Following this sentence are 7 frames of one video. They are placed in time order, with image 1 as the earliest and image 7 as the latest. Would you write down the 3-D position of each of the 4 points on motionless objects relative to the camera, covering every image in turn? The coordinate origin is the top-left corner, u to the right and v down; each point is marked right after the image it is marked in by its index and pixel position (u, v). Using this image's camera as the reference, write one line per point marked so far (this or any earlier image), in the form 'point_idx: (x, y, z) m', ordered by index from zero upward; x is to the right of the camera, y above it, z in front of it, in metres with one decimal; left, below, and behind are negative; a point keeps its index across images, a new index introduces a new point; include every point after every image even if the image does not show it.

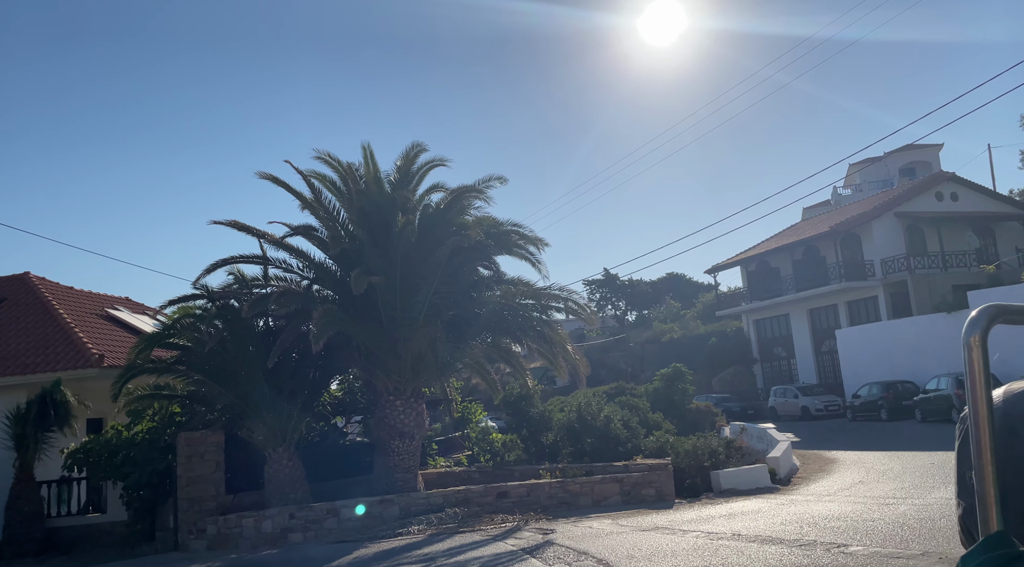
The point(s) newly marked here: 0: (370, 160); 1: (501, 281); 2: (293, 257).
0: (-2.6, +2.2, +14.1) m
1: (-0.3, +0.1, +14.9) m
2: (-3.8, +0.5, +13.5) m
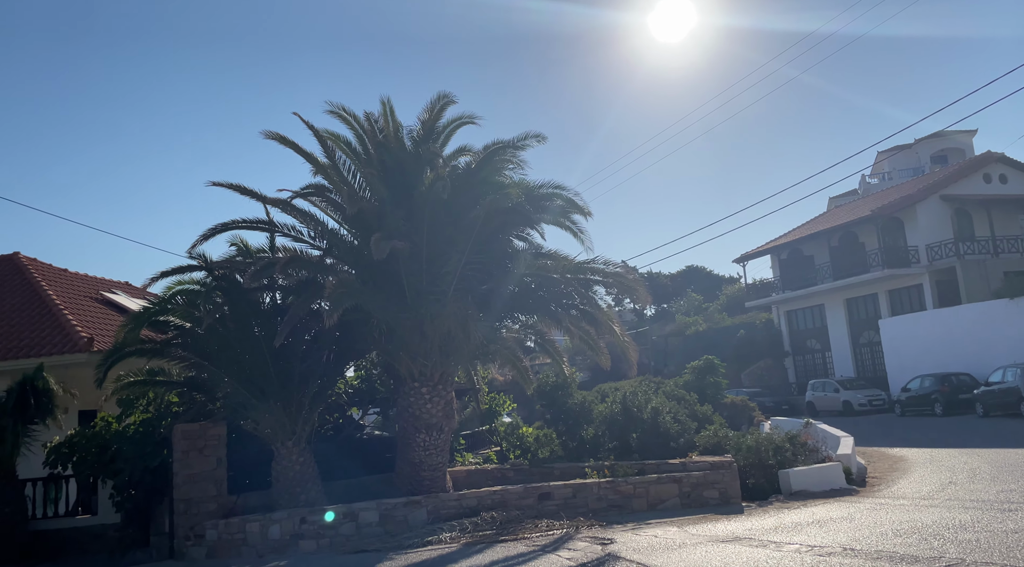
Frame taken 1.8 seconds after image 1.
0: (-1.9, +2.7, +12.4) m
1: (+0.4, +0.5, +13.1) m
2: (-3.1, +0.9, +11.8) m
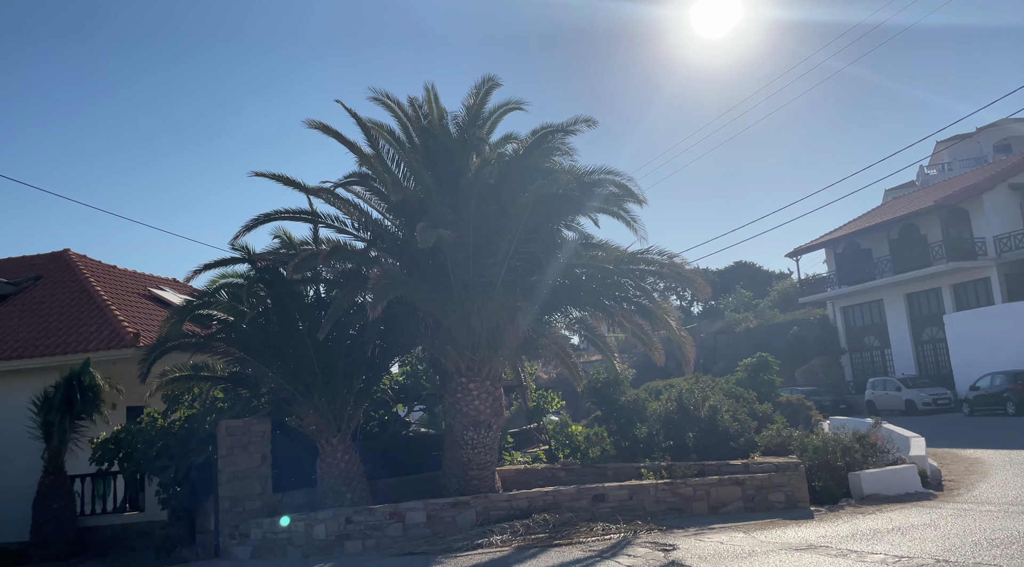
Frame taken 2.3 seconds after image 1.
0: (-1.2, +2.8, +11.9) m
1: (+1.2, +0.7, +12.5) m
2: (-2.4, +1.0, +11.4) m
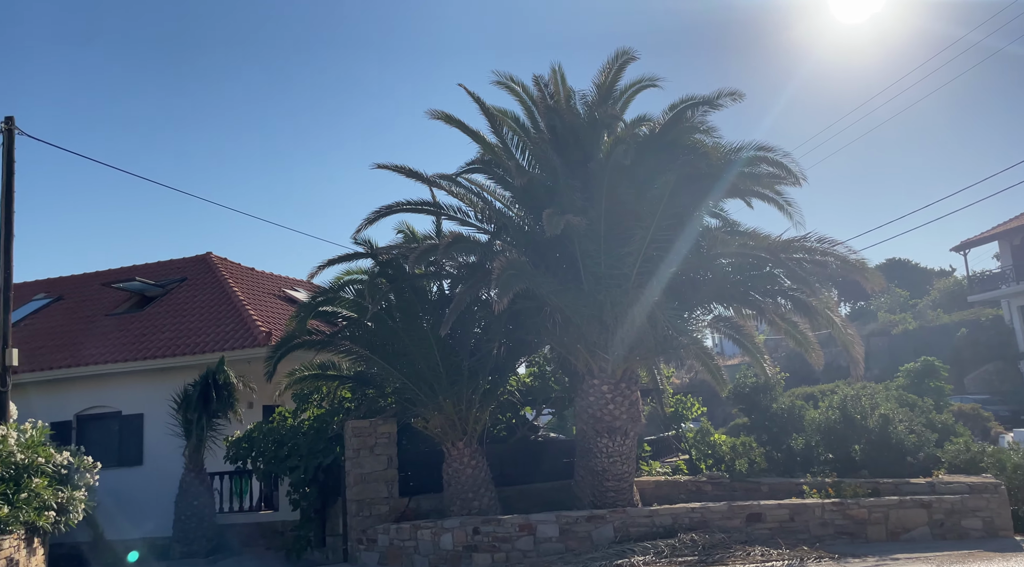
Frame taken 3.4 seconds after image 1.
0: (+0.7, +2.9, +11.0) m
1: (+3.2, +0.8, +11.2) m
2: (-0.5, +1.1, +10.7) m
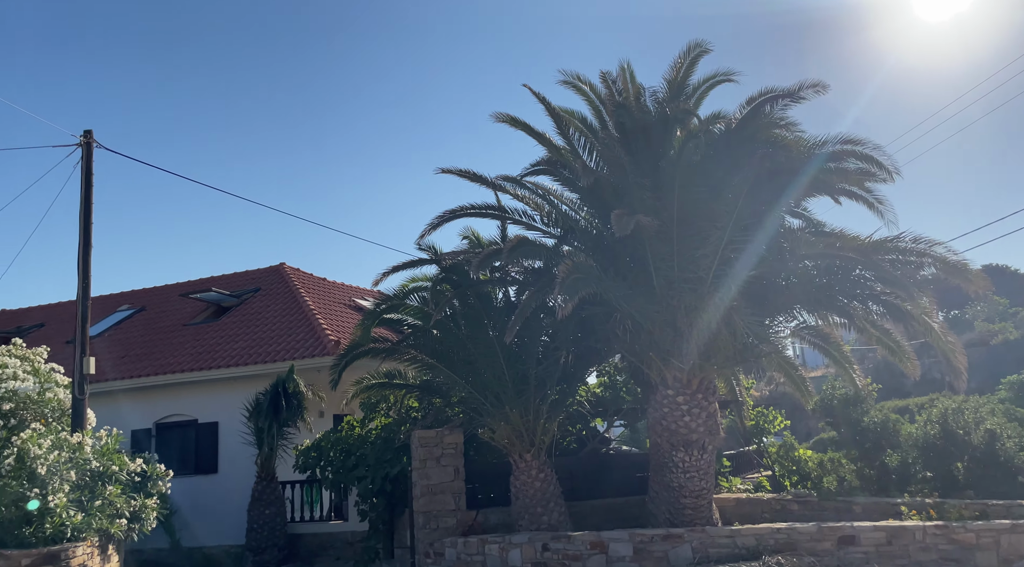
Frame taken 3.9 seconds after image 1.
0: (+1.6, +2.8, +10.6) m
1: (+4.1, +0.7, +10.5) m
2: (+0.4, +1.0, +10.4) m
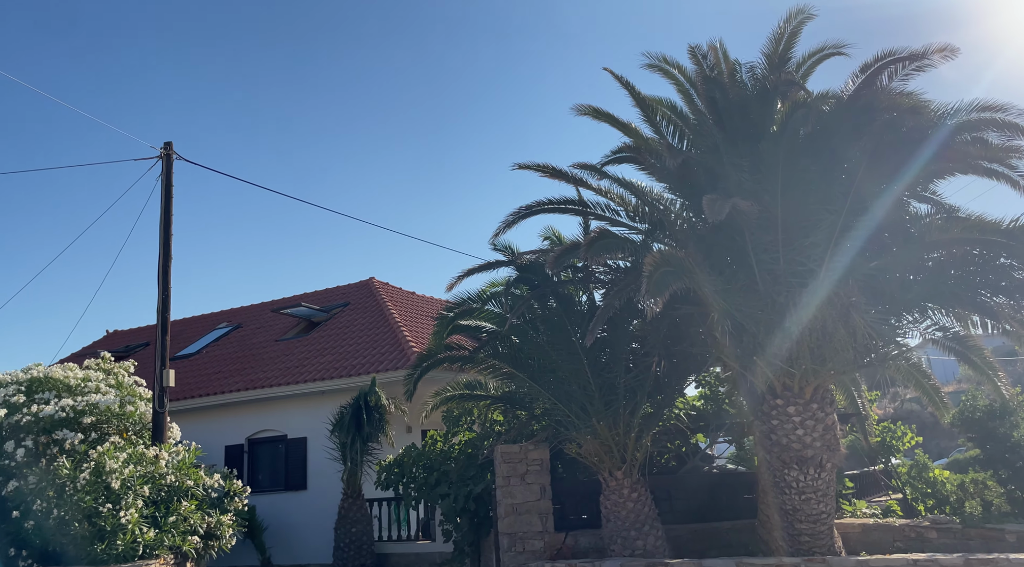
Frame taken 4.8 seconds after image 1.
0: (+2.6, +2.8, +9.6) m
1: (+5.1, +0.8, +9.1) m
2: (+1.4, +1.1, +9.5) m
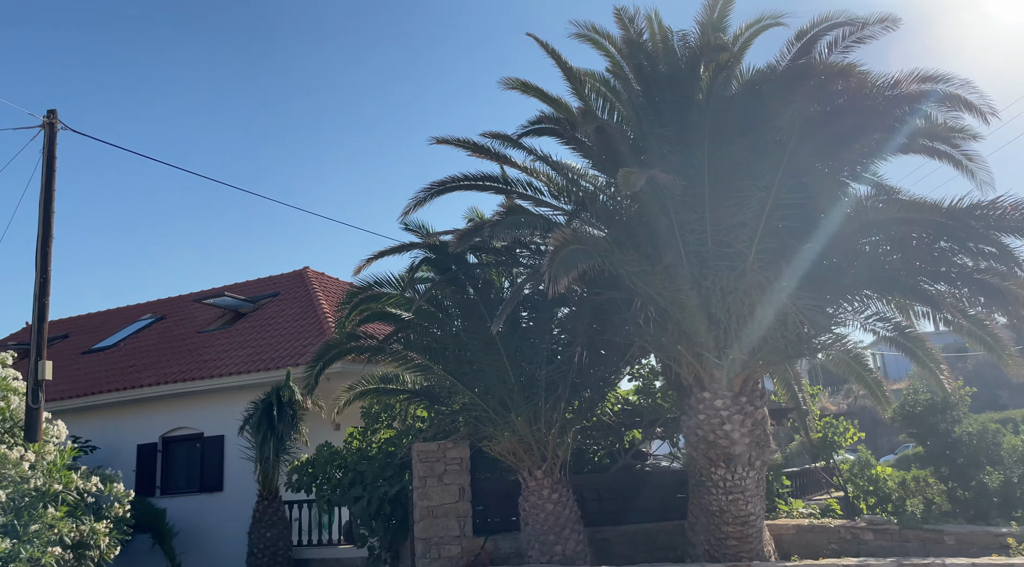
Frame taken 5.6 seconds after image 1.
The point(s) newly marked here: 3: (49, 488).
0: (+1.6, +3.0, +8.9) m
1: (+4.2, +1.0, +8.6) m
2: (+0.4, +1.2, +8.7) m
3: (-5.0, -2.2, +8.5) m
